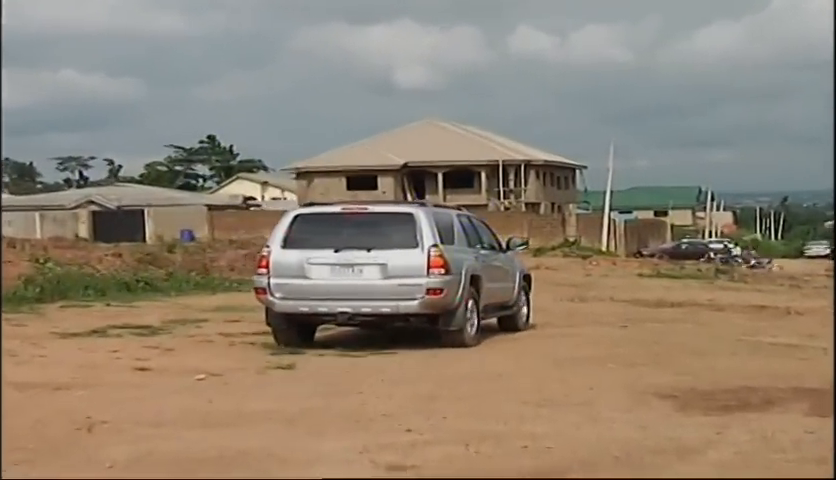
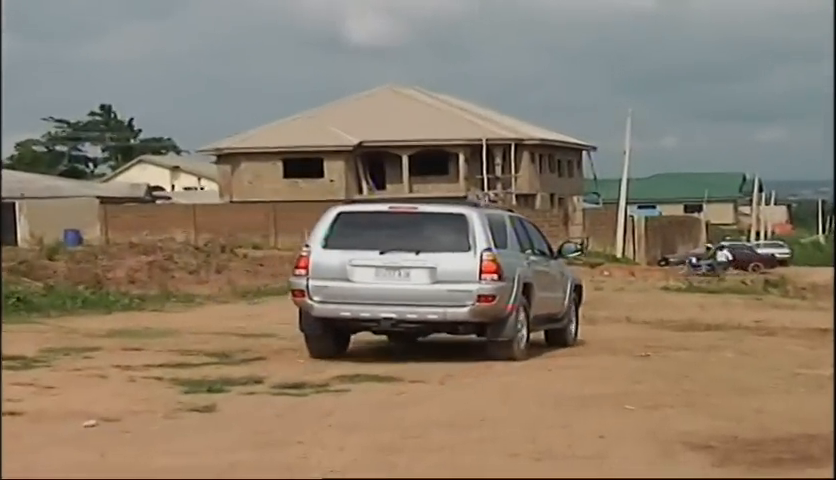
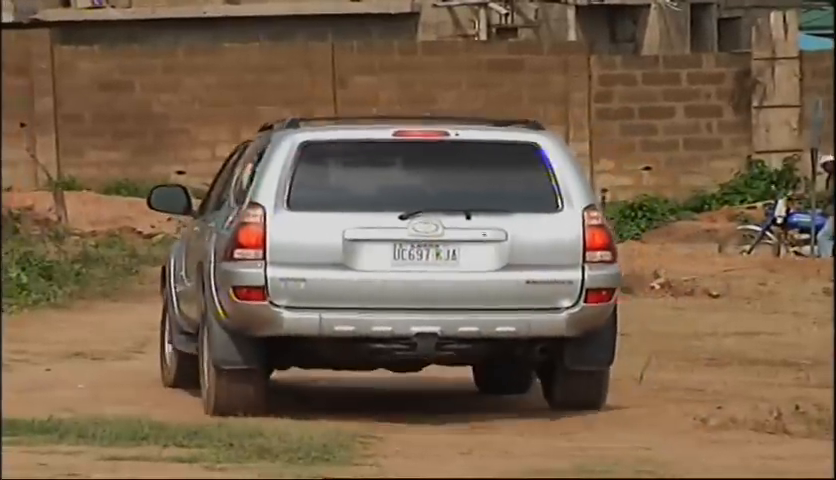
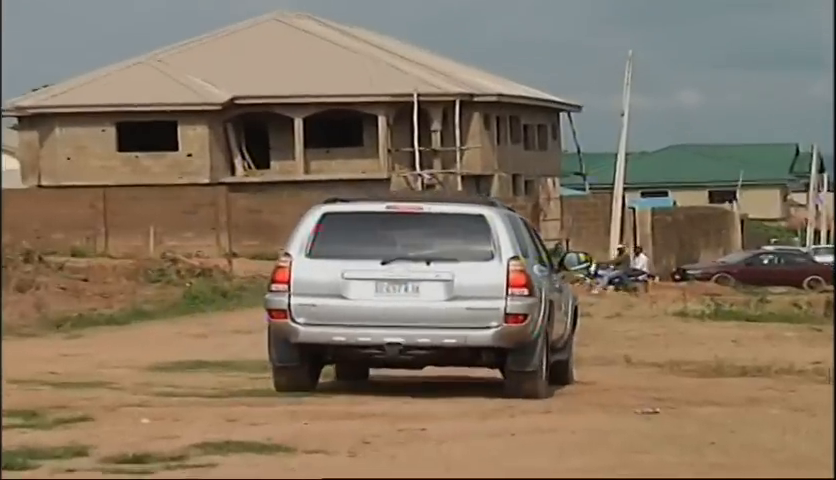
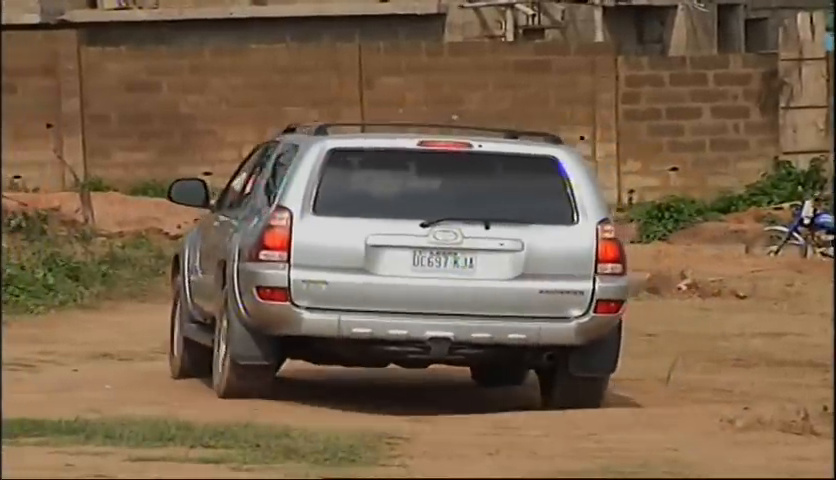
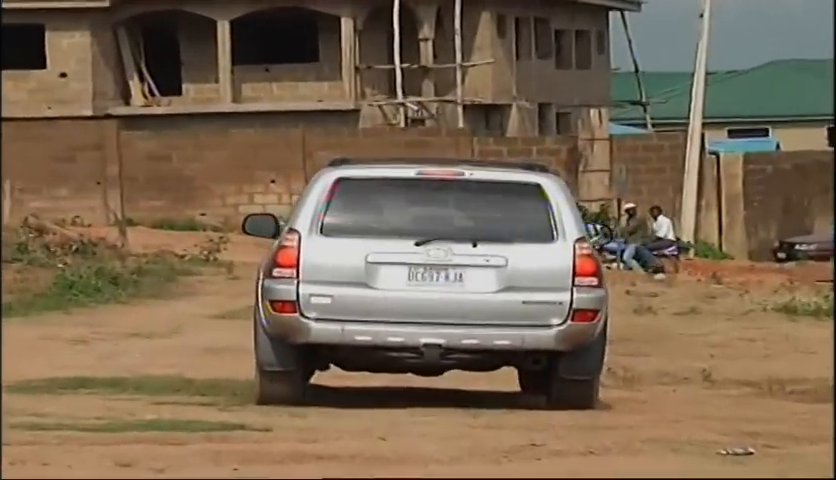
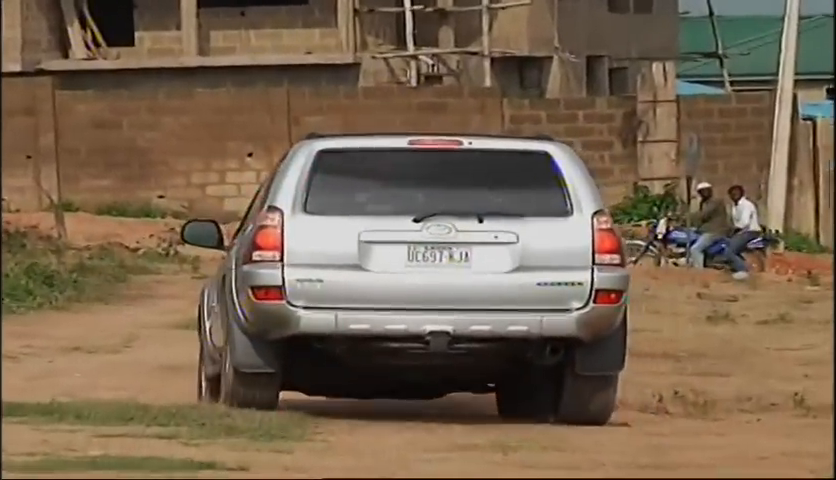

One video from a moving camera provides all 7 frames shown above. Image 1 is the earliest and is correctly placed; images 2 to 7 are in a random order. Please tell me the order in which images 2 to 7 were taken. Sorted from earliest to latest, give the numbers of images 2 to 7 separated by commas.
2, 4, 6, 7, 3, 5
